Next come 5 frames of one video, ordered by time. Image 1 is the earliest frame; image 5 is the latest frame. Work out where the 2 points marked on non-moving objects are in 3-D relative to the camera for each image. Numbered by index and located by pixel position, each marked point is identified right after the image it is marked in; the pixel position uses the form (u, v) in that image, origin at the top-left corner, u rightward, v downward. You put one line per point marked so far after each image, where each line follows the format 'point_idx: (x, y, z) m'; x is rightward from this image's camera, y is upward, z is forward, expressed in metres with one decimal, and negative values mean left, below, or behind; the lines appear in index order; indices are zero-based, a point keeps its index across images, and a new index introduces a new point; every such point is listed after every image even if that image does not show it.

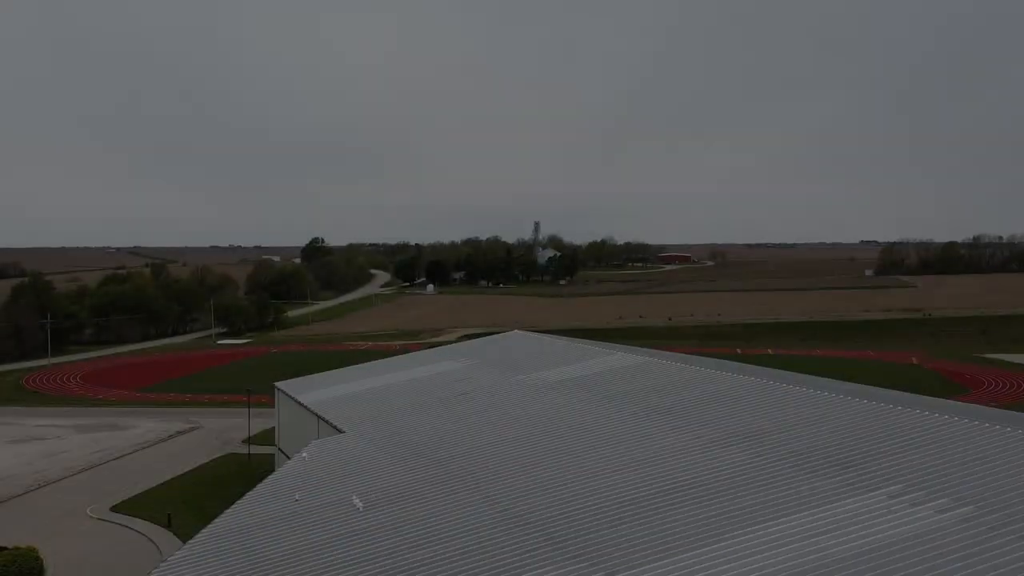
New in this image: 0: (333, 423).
0: (-4.2, -3.3, +19.3) m
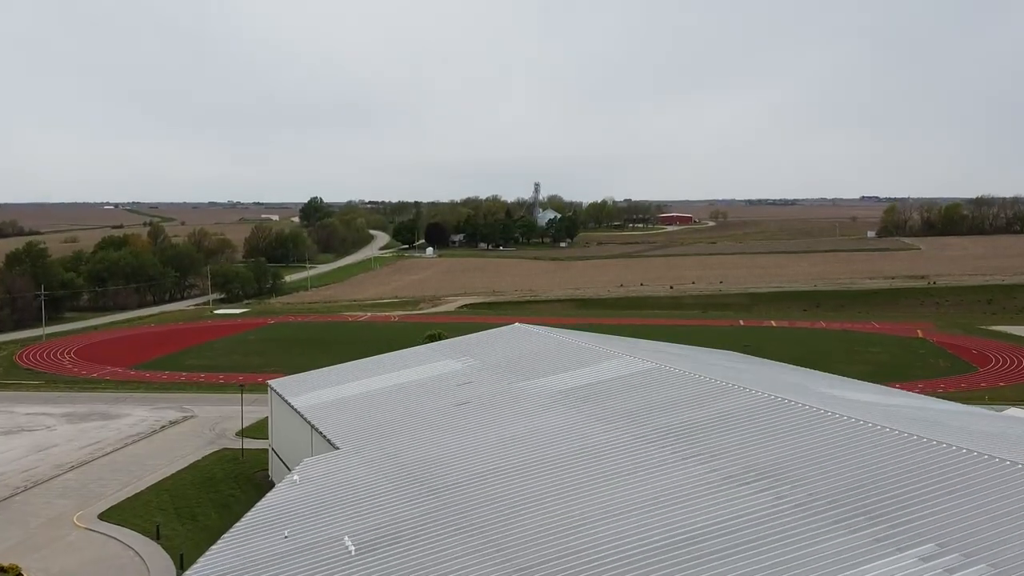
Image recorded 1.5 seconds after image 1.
0: (-4.1, -3.4, +18.5) m
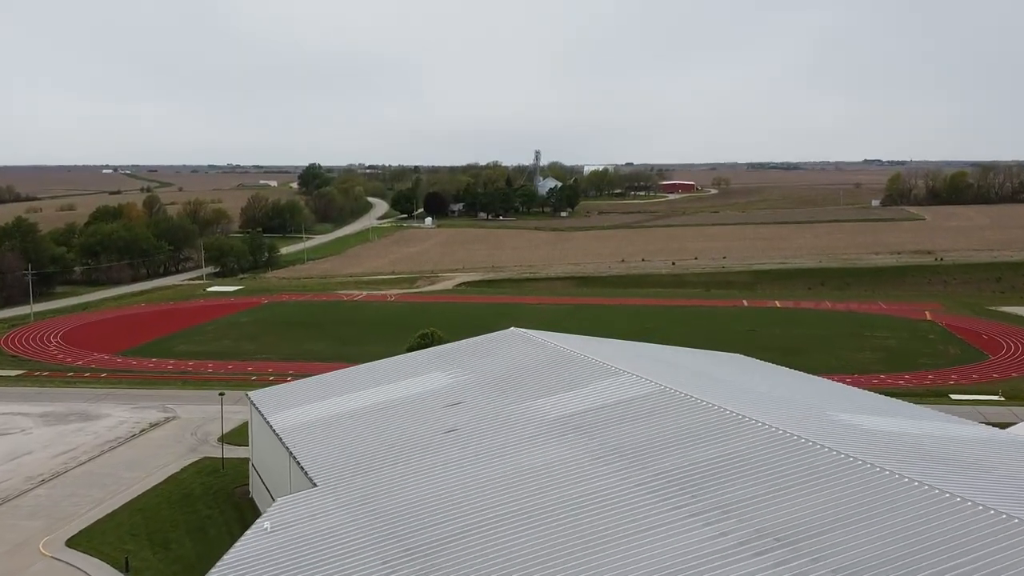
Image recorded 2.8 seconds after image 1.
0: (-4.3, -3.8, +17.1) m
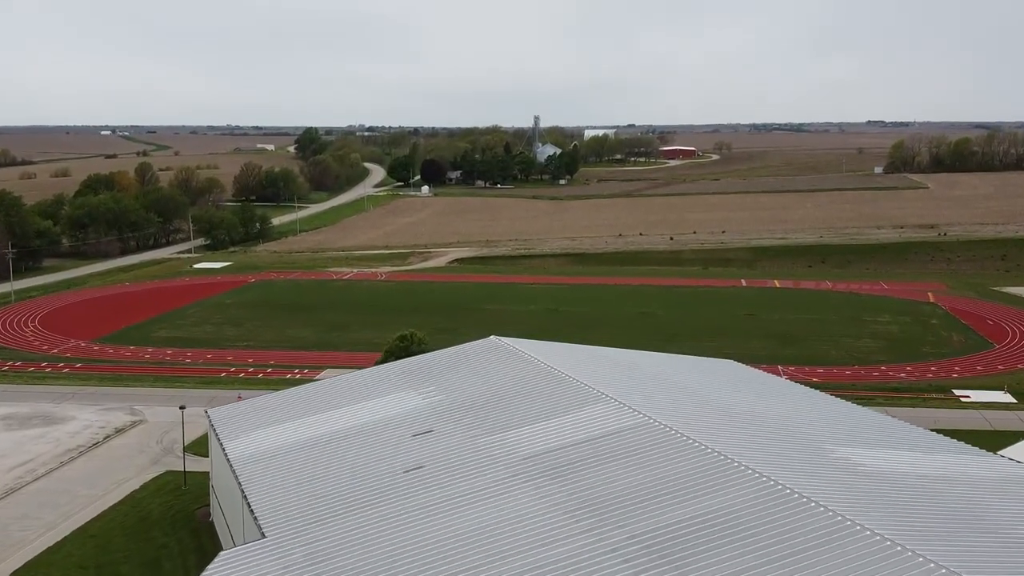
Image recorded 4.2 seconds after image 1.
0: (-4.9, -4.4, +15.7) m
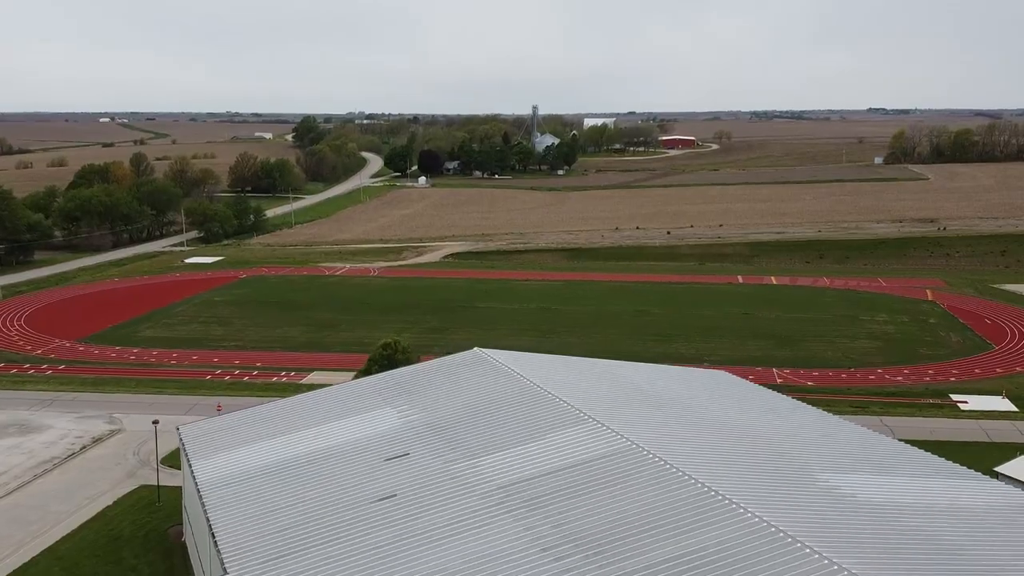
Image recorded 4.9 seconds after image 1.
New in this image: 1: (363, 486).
0: (-5.3, -4.8, +15.0) m
1: (-3.0, -4.0, +16.7) m
